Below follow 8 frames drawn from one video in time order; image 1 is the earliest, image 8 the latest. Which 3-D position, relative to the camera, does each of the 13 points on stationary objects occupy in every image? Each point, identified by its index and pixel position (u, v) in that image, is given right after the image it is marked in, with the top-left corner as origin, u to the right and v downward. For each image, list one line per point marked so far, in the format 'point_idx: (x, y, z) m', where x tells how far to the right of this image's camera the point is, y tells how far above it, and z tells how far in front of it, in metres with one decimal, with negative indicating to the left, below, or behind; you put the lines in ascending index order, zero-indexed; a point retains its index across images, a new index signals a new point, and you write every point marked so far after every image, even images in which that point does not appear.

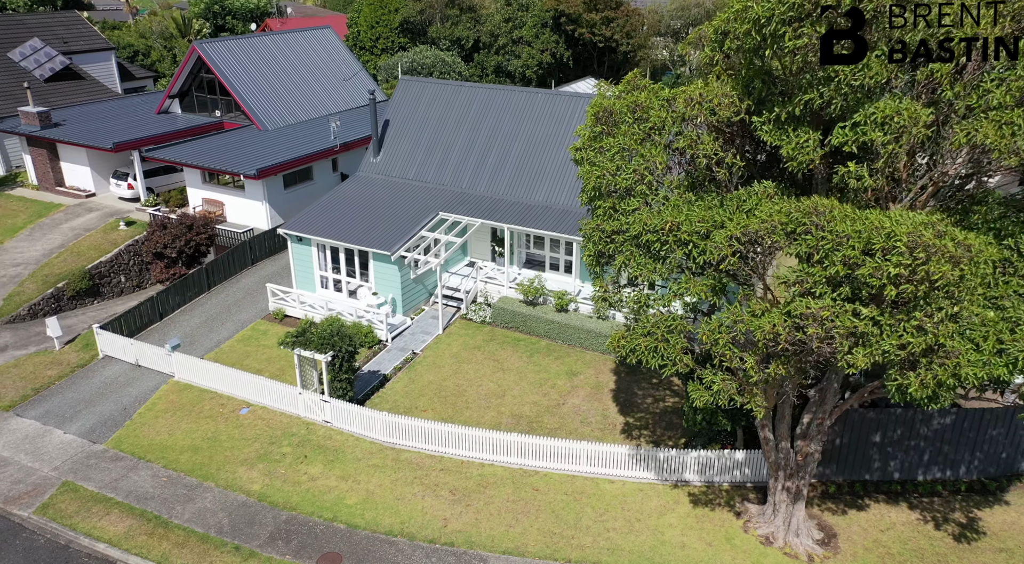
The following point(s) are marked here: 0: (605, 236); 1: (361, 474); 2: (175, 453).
0: (+1.7, +0.7, +12.7) m
1: (-3.9, -5.0, +18.3) m
2: (-9.4, -4.8, +19.6) m
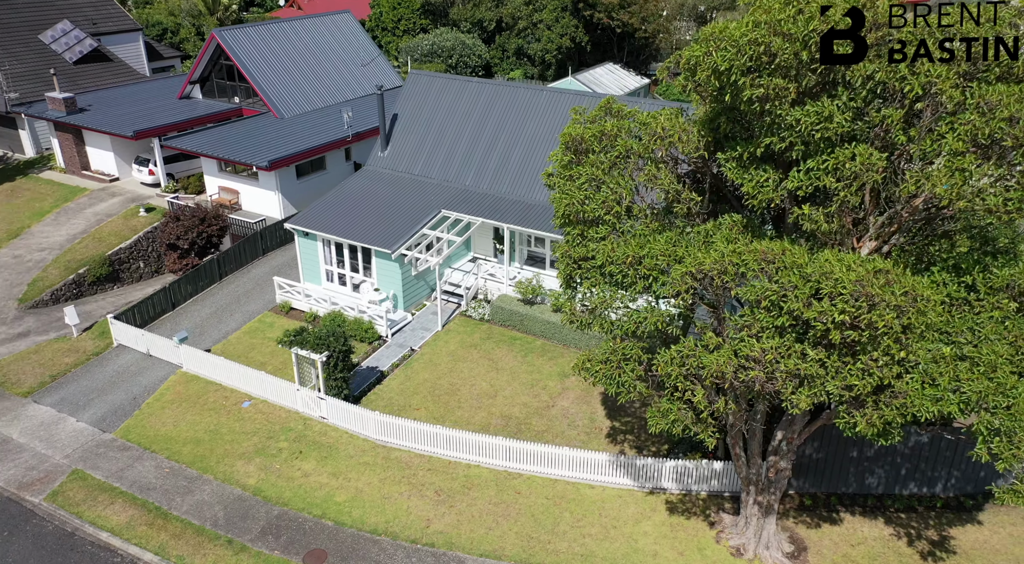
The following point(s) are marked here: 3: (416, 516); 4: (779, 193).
0: (+1.2, +0.3, +12.9) m
1: (-4.3, -5.1, +19.0) m
2: (-9.7, -4.7, +20.6) m
3: (-2.4, -5.8, +17.5) m
4: (+4.1, +1.3, +10.9) m
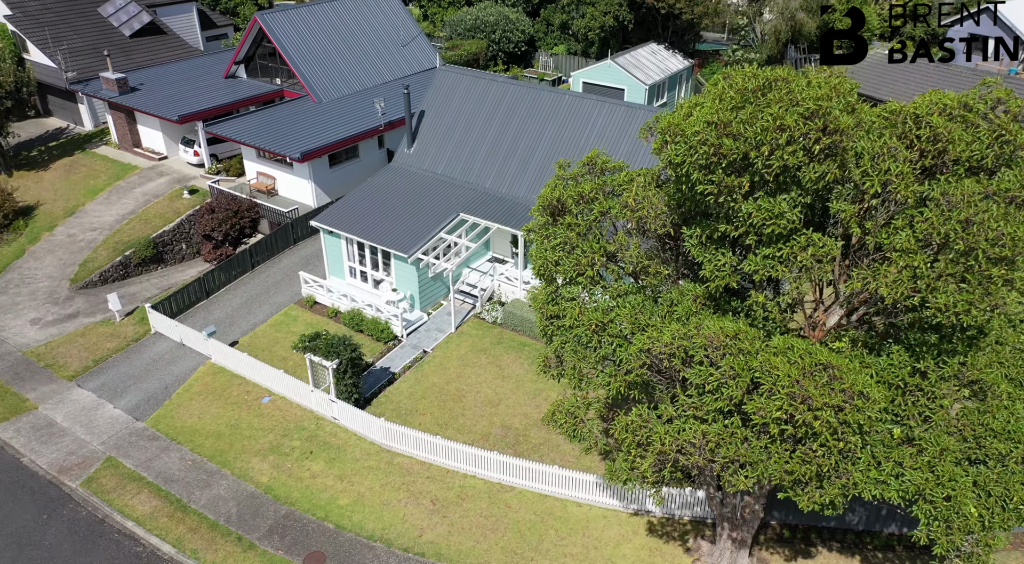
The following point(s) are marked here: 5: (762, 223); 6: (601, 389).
0: (+0.7, -0.7, +13.4) m
1: (-4.5, -5.5, +20.2) m
2: (-9.7, -4.9, +22.1) m
3: (-2.7, -6.4, +18.6) m
4: (+3.5, +0.1, +11.1) m
5: (+3.7, +0.9, +10.4) m
6: (+1.6, -1.9, +12.4) m
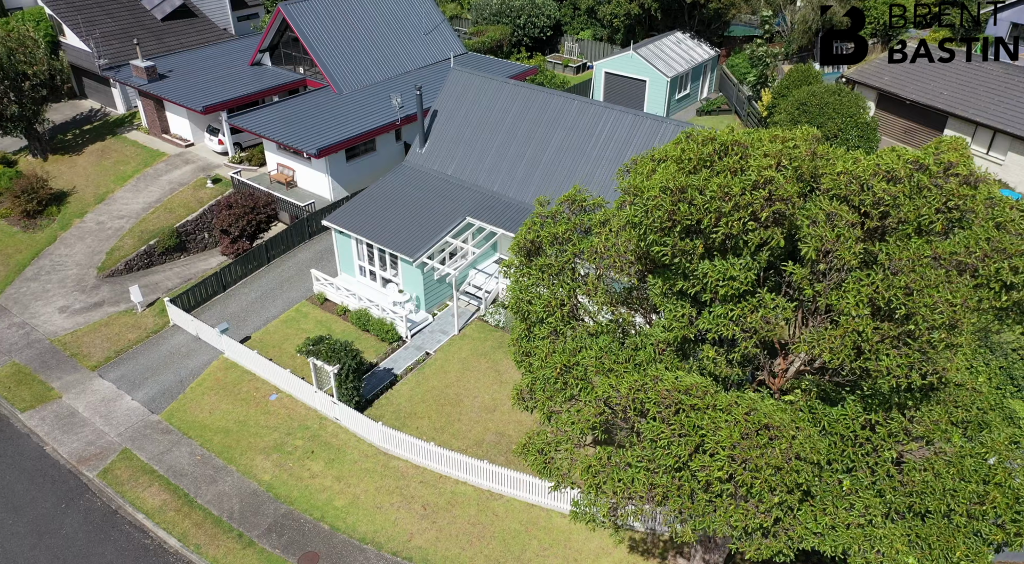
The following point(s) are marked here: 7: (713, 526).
0: (+0.2, -1.4, +13.9) m
1: (-4.7, -5.8, +21.1) m
2: (-9.9, -5.0, +23.2) m
3: (-3.1, -6.8, +19.5) m
4: (+2.9, -0.8, +11.4) m
5: (+3.0, 0.0, +10.7) m
6: (+1.0, -2.7, +12.8) m
7: (+3.1, -3.8, +11.0) m
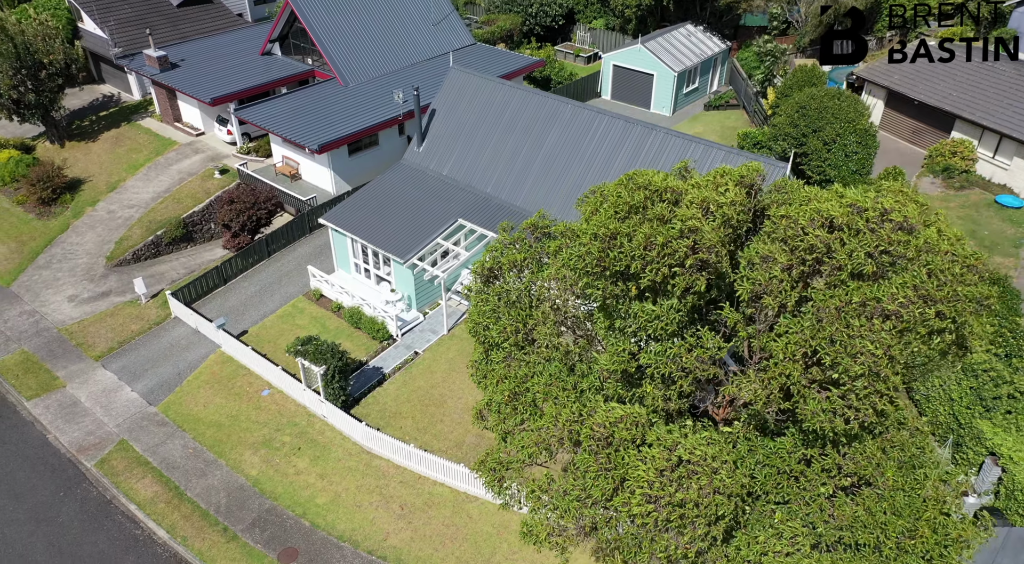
0: (-0.7, -1.9, +14.3) m
1: (-5.4, -6.0, +21.8) m
2: (-10.5, -4.9, +24.1) m
3: (-3.8, -7.0, +20.2) m
4: (+1.9, -1.3, +11.7) m
5: (+2.1, -0.6, +11.0) m
6: (+0.1, -3.2, +13.3) m
7: (+2.2, -4.4, +11.5) m
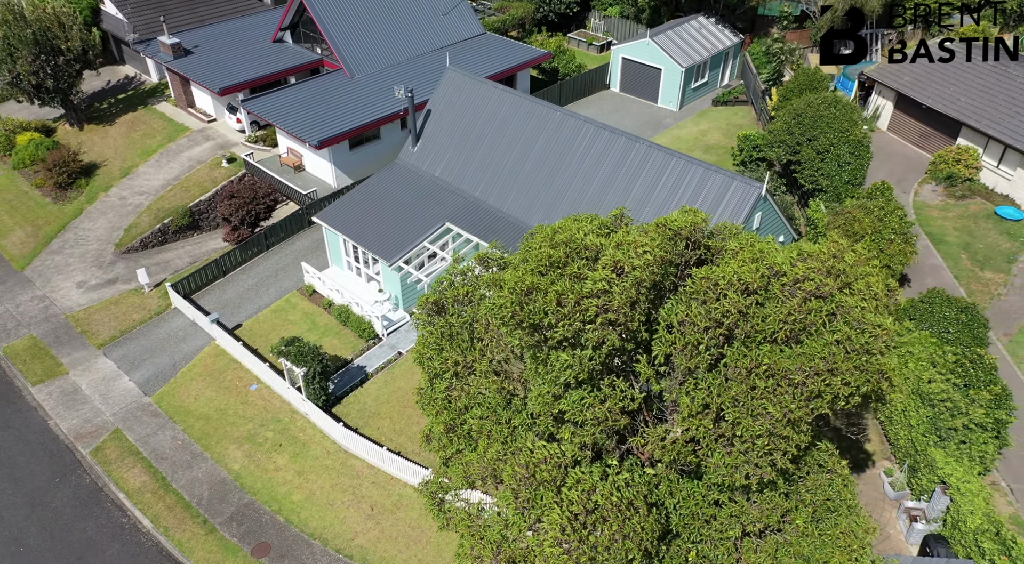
0: (-1.9, -2.5, +15.0) m
1: (-6.4, -6.2, +22.8) m
2: (-11.4, -4.9, +25.2) m
3: (-4.9, -7.3, +21.2) m
4: (+0.7, -2.1, +12.3) m
5: (+0.8, -1.5, +11.5) m
6: (-1.2, -3.9, +14.0) m
7: (+0.8, -5.2, +12.1) m
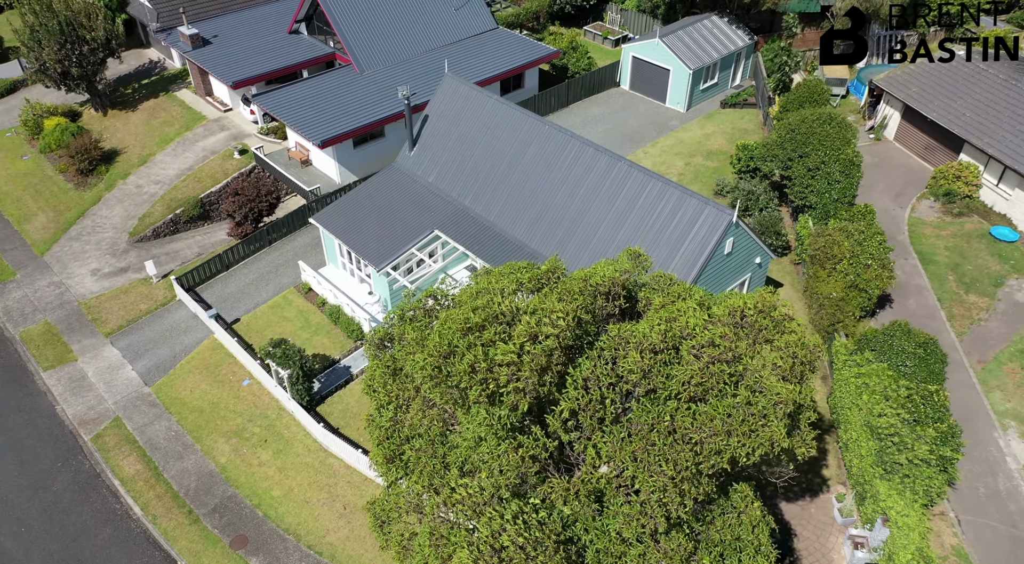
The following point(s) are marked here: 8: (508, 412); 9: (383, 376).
0: (-3.2, -3.2, +16.0) m
1: (-7.5, -6.4, +24.2) m
2: (-12.3, -4.9, +26.8) m
3: (-6.1, -7.7, +22.5) m
4: (-0.8, -3.0, +13.2) m
5: (-0.6, -2.4, +12.4) m
6: (-2.6, -4.6, +15.0) m
7: (-0.7, -6.1, +13.1) m
8: (-0.1, -2.1, +12.3) m
9: (-2.9, -1.9, +15.6) m
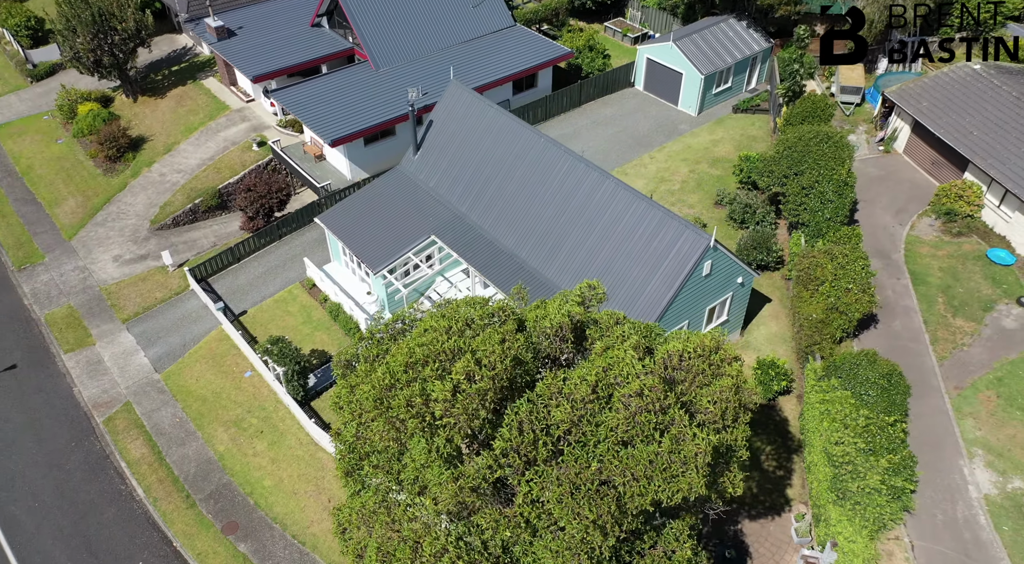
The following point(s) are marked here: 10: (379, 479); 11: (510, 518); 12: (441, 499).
0: (-4.2, -3.7, +17.3) m
1: (-8.3, -6.5, +25.7) m
2: (-12.9, -4.7, +28.5) m
3: (-7.0, -7.9, +24.0) m
4: (-1.9, -3.7, +14.4) m
5: (-1.8, -3.1, +13.6) m
6: (-3.7, -5.2, +16.3) m
7: (-2.0, -6.8, +14.4) m
8: (-1.3, -2.8, +13.4) m
9: (-3.9, -2.5, +16.8) m
10: (-3.0, -4.1, +15.6) m
11: (-0.1, -4.3, +13.6) m
12: (-1.3, -4.1, +14.0) m
